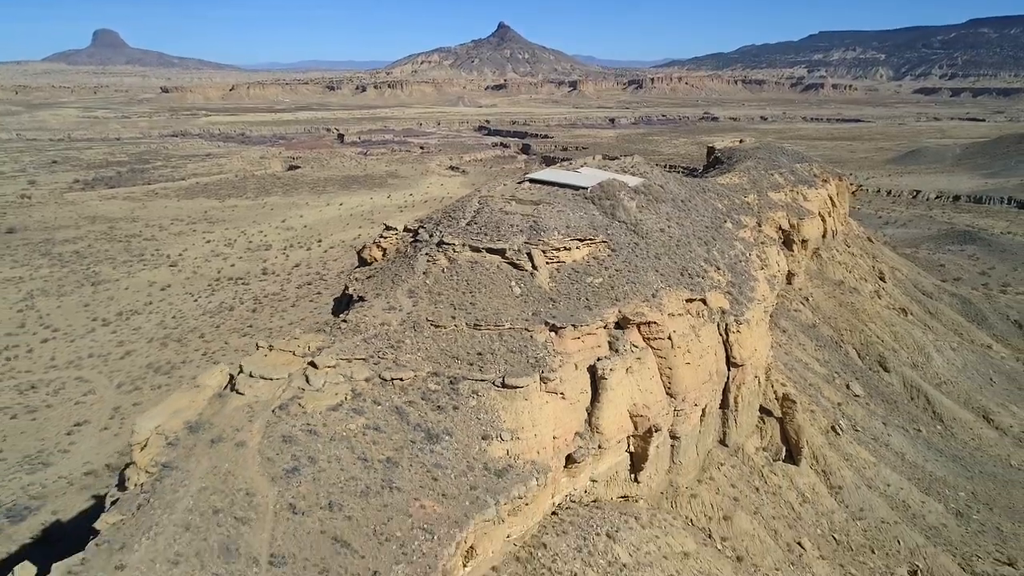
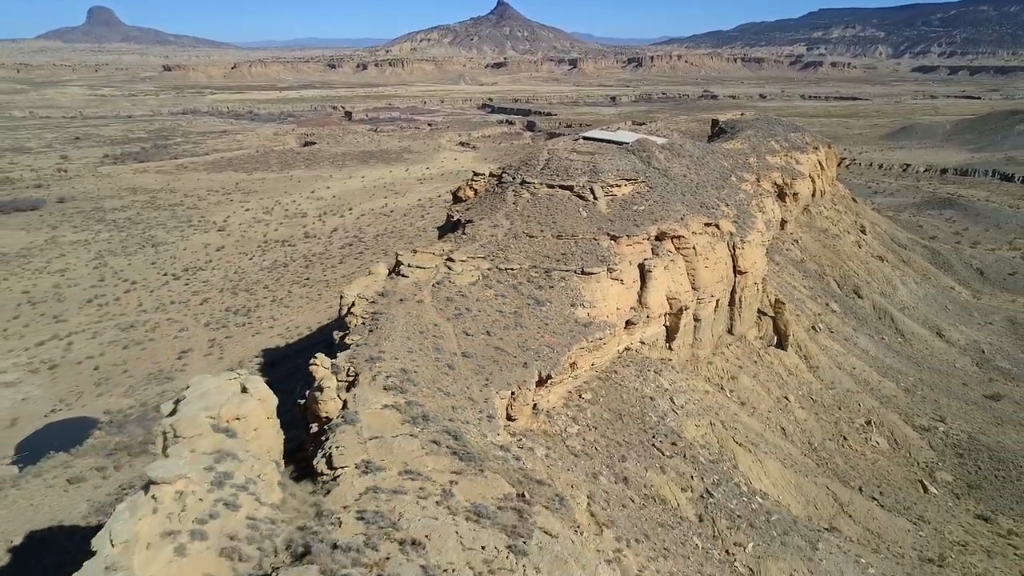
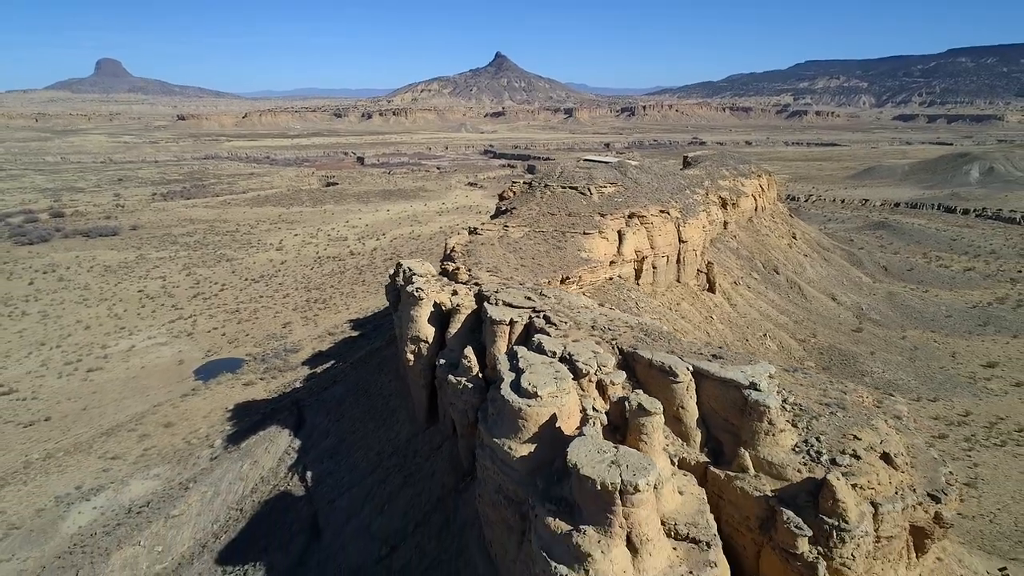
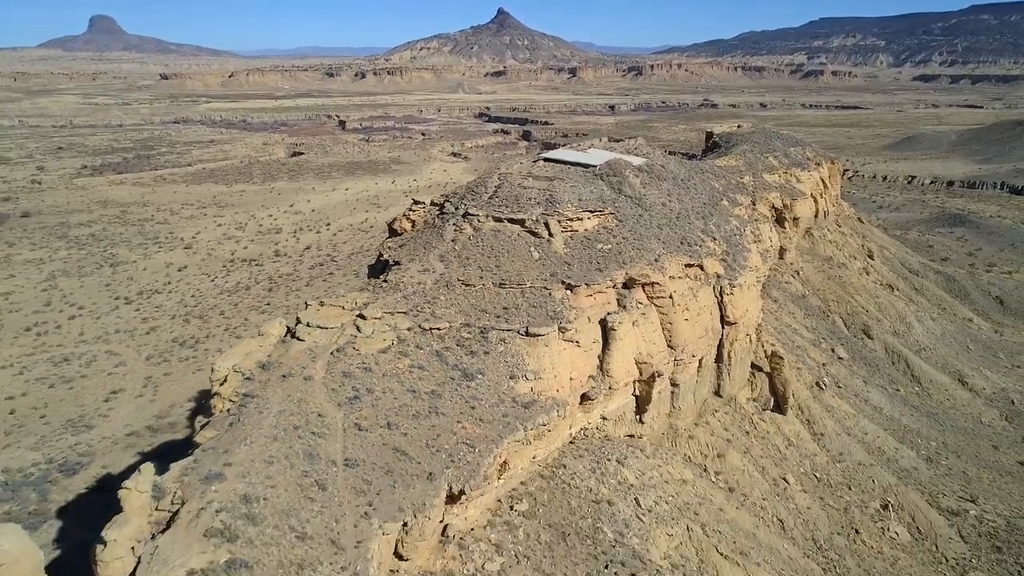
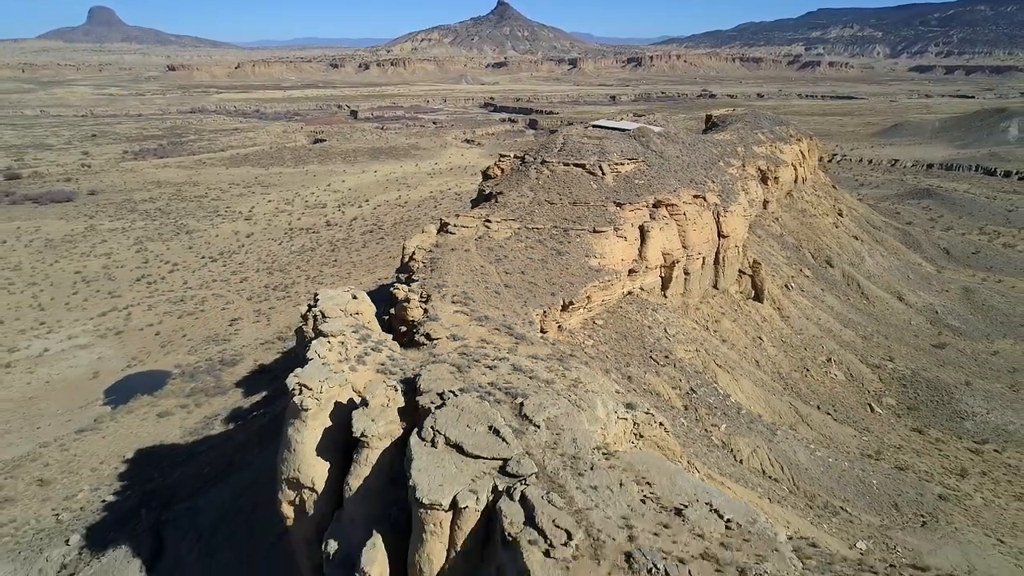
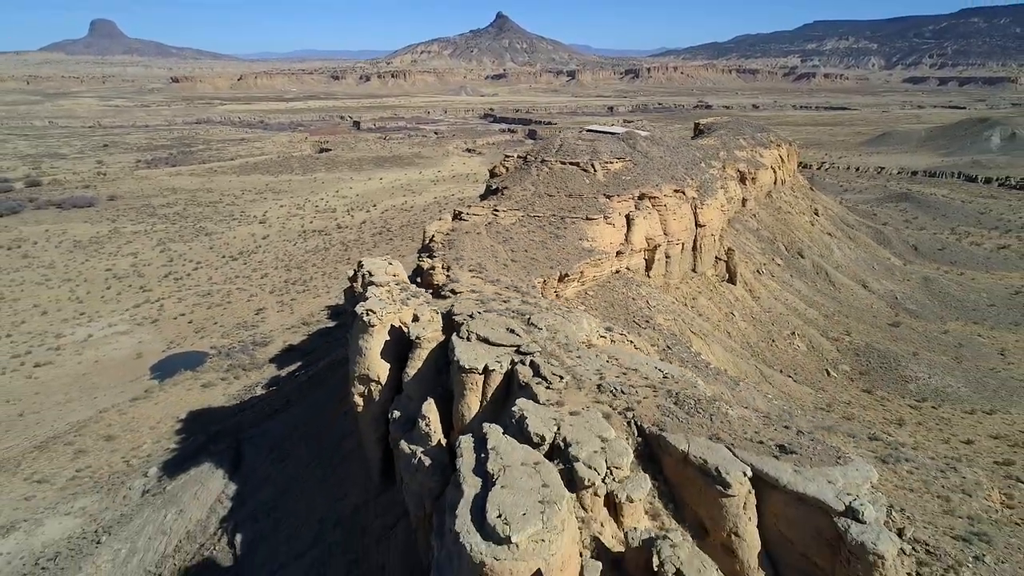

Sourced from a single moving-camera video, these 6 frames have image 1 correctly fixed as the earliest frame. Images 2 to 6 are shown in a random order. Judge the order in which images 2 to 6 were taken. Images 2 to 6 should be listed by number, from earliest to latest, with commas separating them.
4, 2, 5, 6, 3
